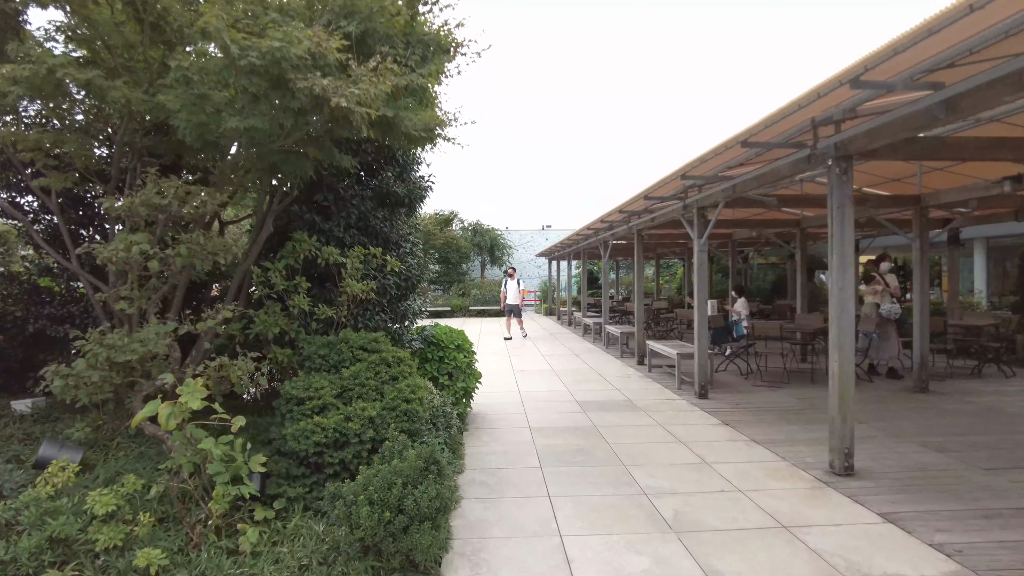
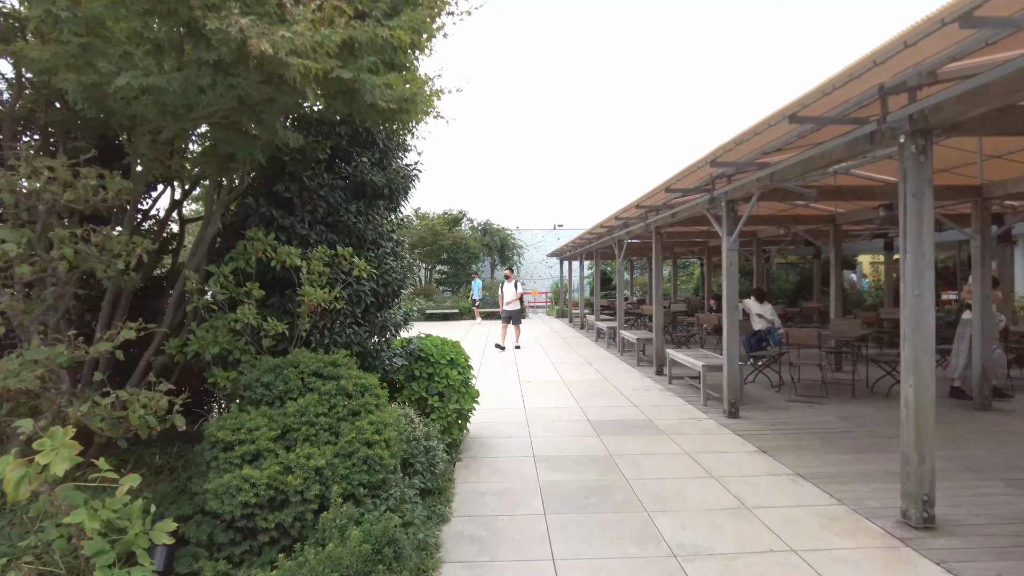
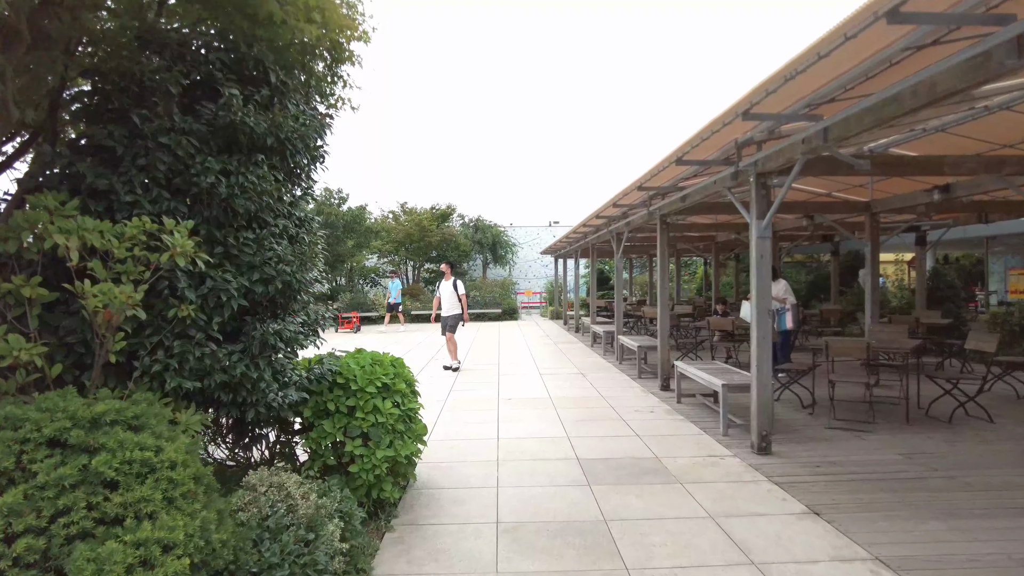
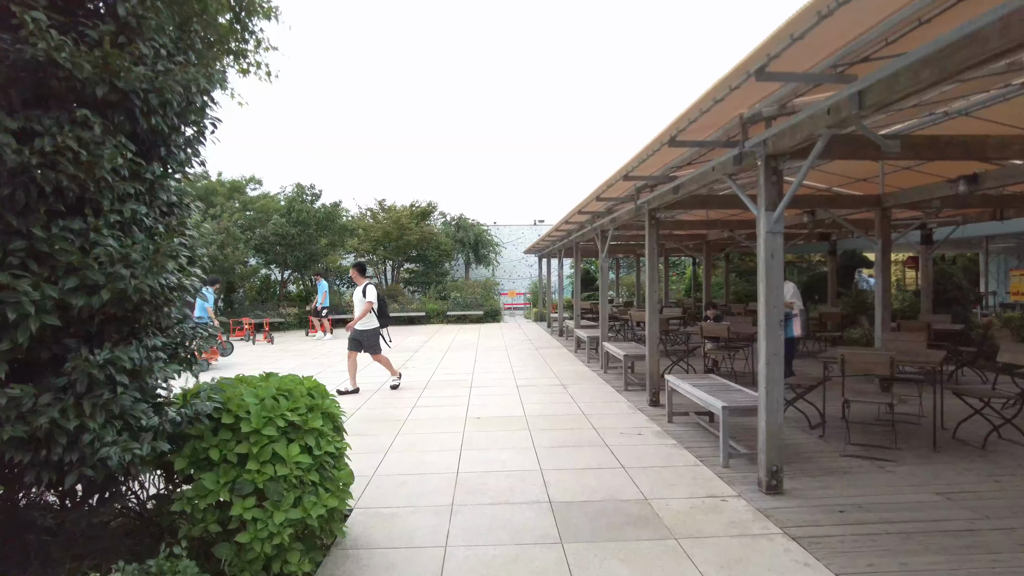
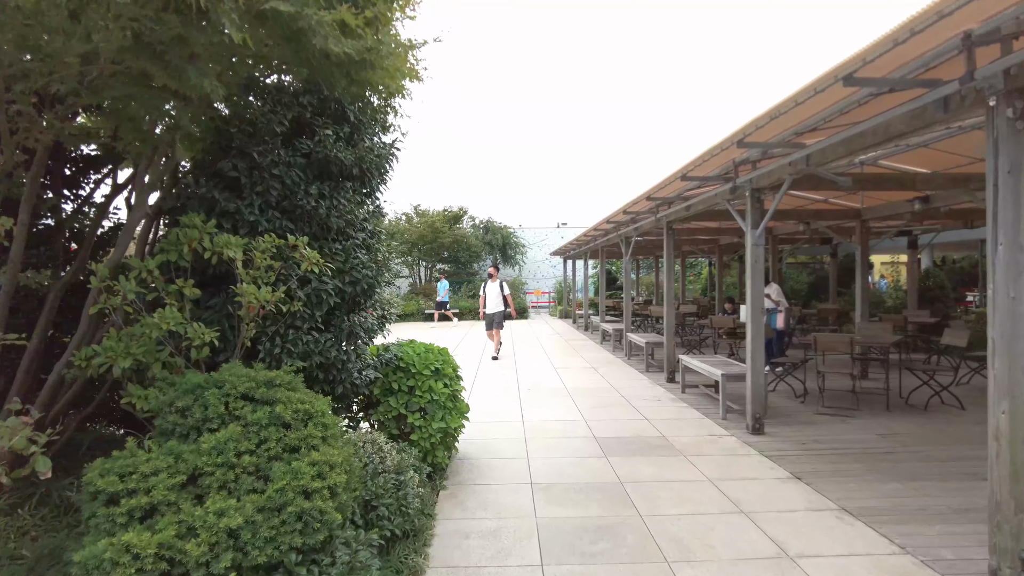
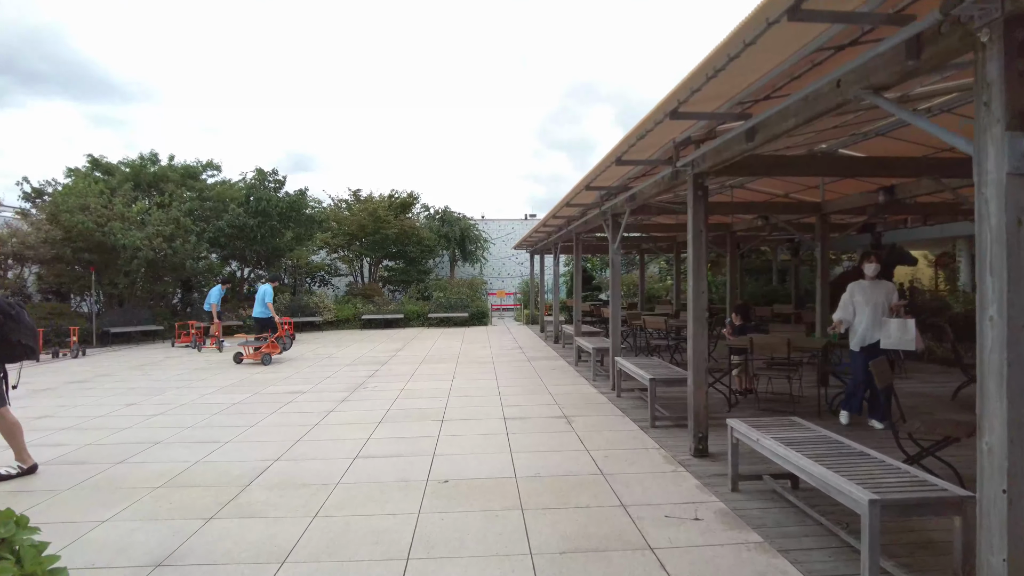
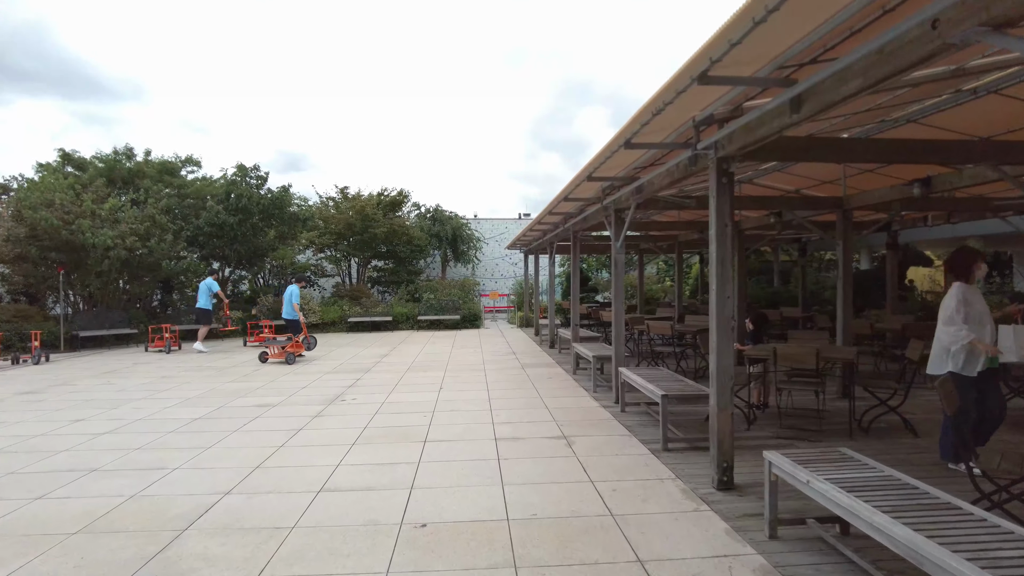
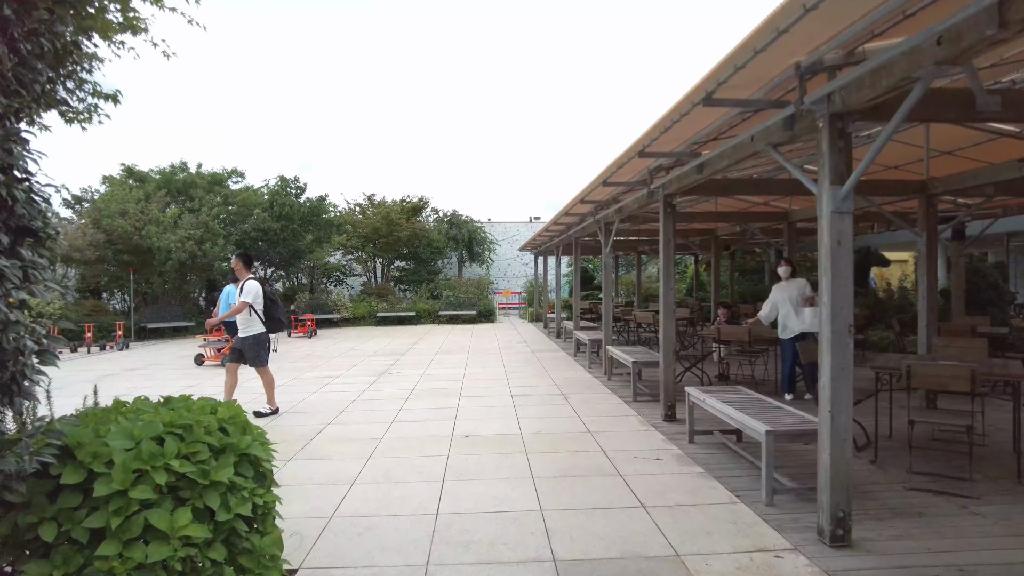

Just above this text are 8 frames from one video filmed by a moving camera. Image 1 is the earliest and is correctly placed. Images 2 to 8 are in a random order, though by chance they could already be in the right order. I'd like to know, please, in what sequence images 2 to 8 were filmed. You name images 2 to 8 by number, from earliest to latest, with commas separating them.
2, 5, 3, 4, 8, 6, 7
